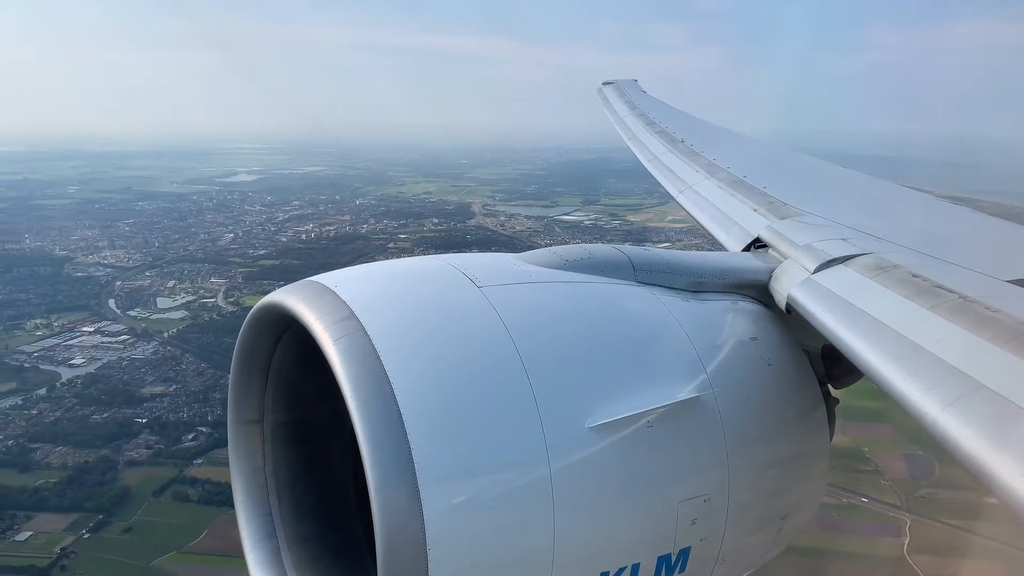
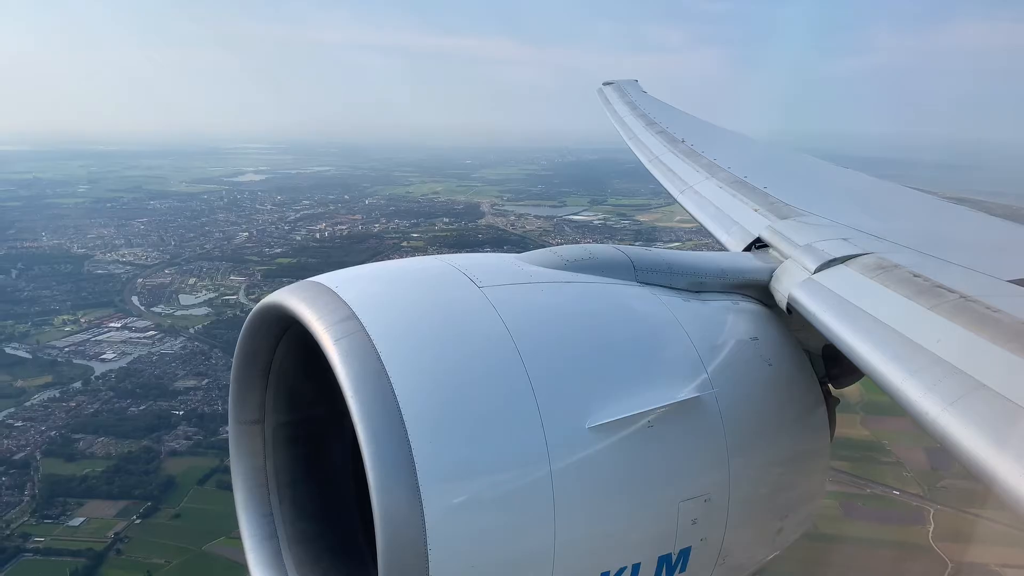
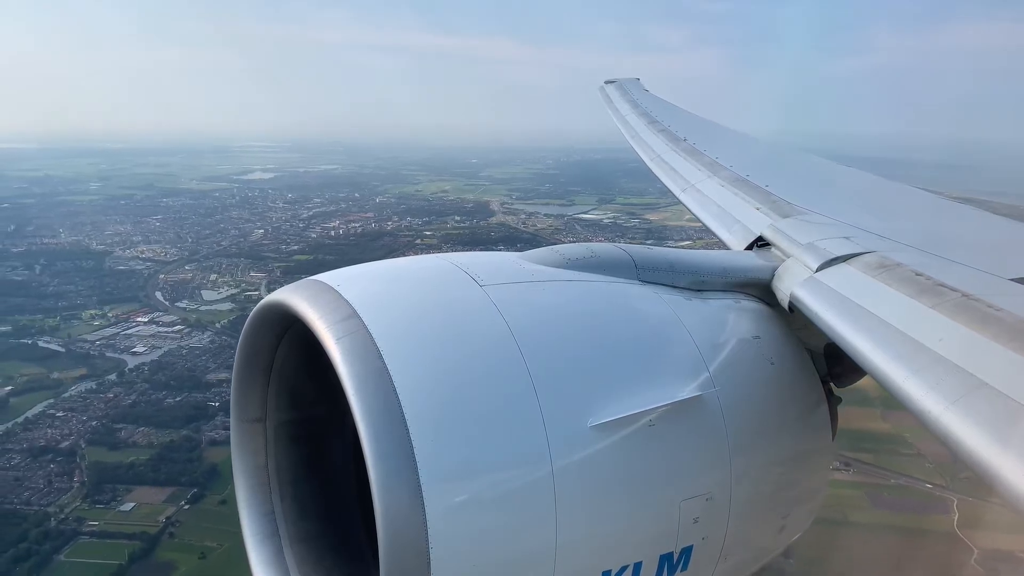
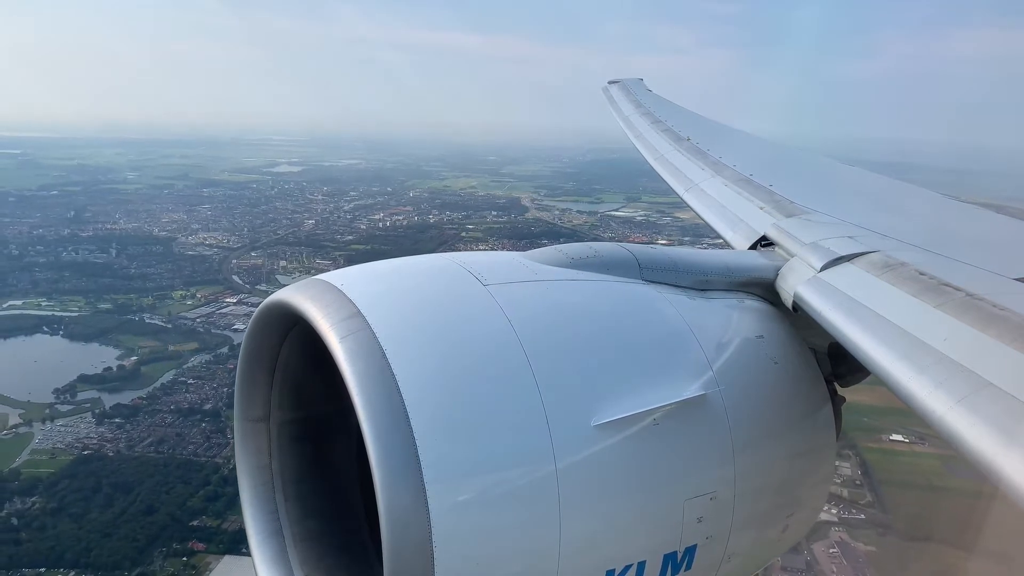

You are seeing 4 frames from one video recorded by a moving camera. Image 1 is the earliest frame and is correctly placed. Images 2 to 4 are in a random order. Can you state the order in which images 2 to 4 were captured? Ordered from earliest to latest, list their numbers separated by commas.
2, 3, 4
